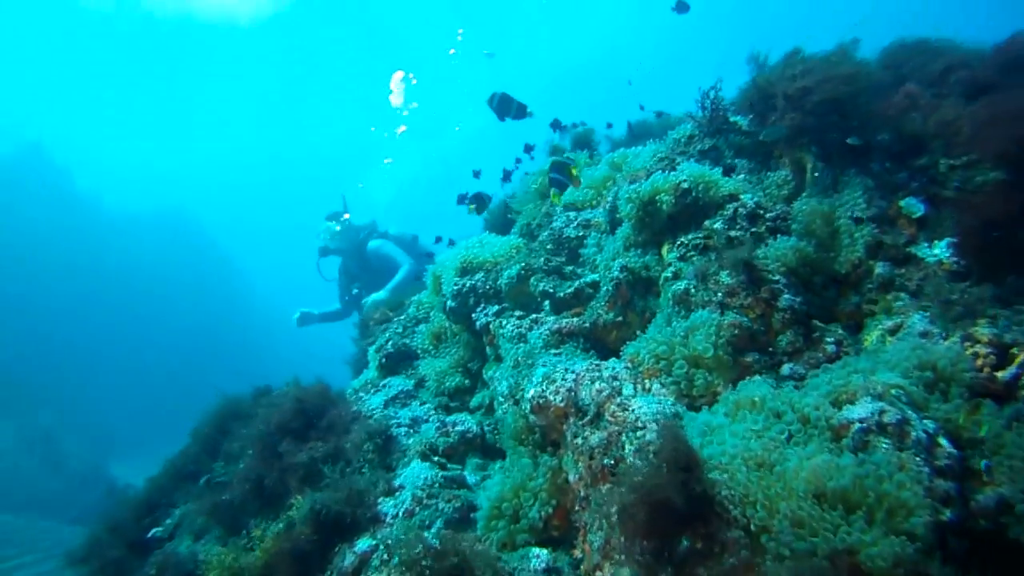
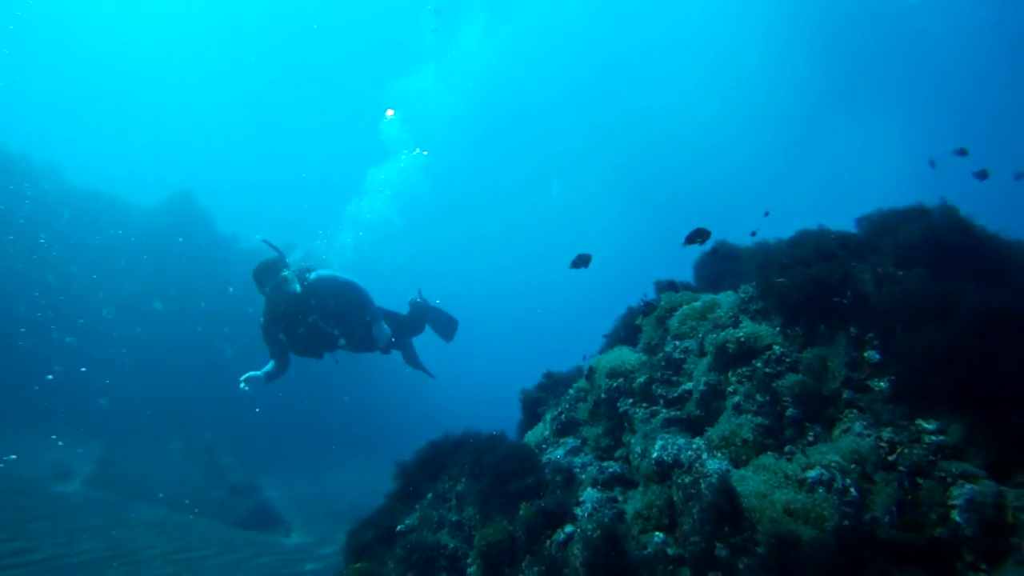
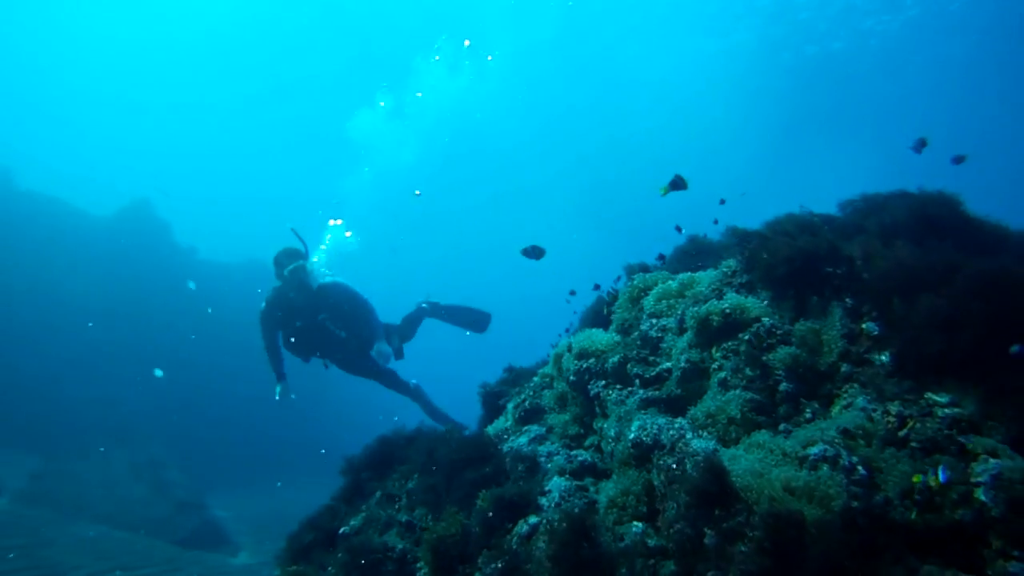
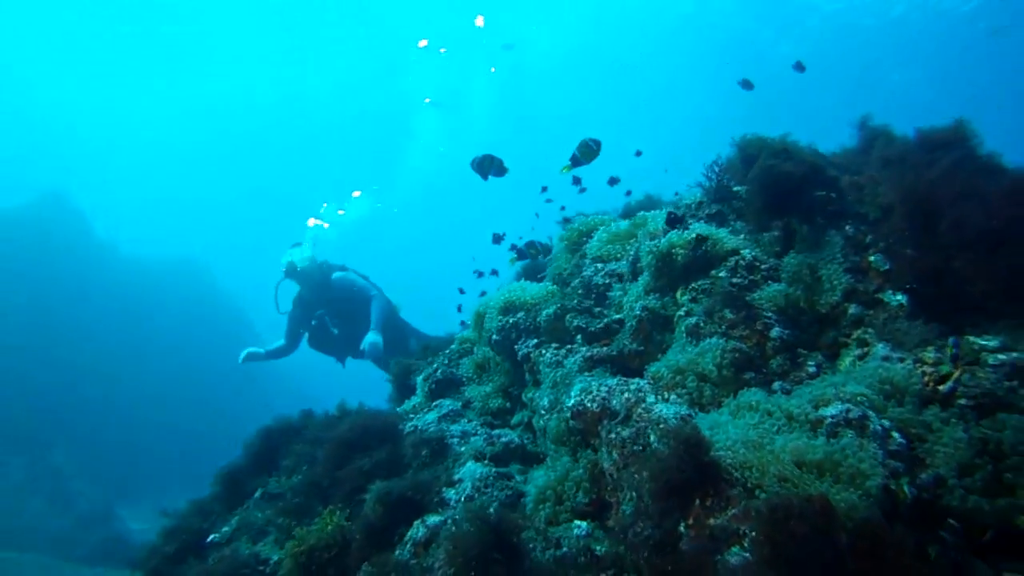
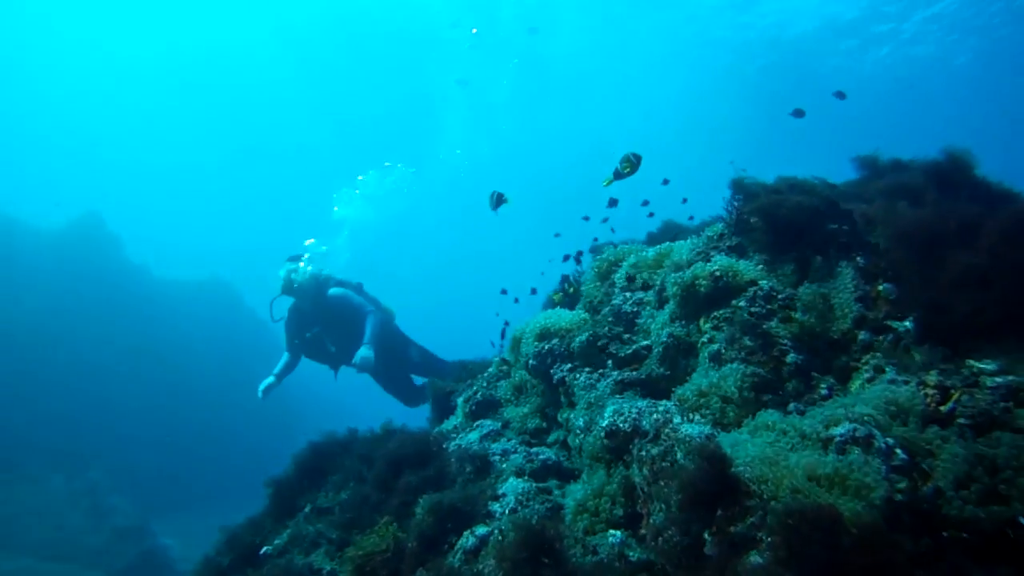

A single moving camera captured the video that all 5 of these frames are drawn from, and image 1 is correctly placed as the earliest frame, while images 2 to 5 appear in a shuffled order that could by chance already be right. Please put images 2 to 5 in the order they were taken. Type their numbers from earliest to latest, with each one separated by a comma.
4, 5, 3, 2
